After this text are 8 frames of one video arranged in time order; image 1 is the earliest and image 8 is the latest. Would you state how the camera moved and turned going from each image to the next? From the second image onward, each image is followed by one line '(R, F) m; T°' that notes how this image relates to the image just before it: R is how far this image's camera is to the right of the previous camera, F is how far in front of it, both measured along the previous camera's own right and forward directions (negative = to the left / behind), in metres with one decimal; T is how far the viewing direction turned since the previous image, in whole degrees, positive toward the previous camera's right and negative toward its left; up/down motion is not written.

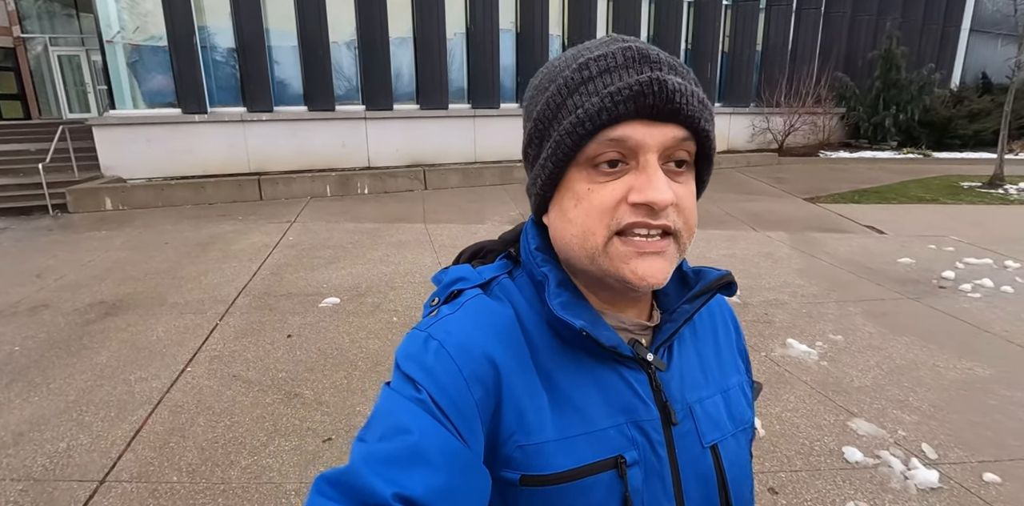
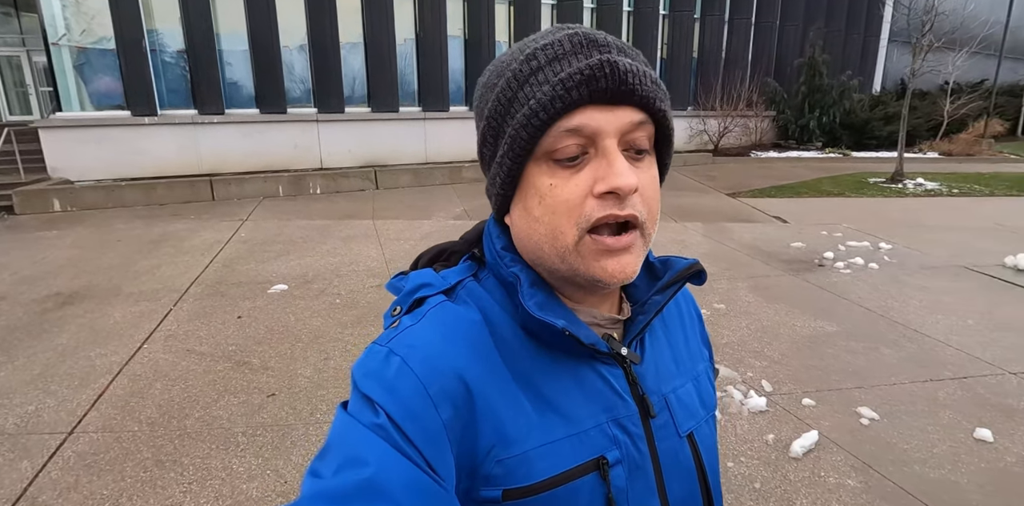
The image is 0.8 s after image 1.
(+0.3, -0.5) m; +4°
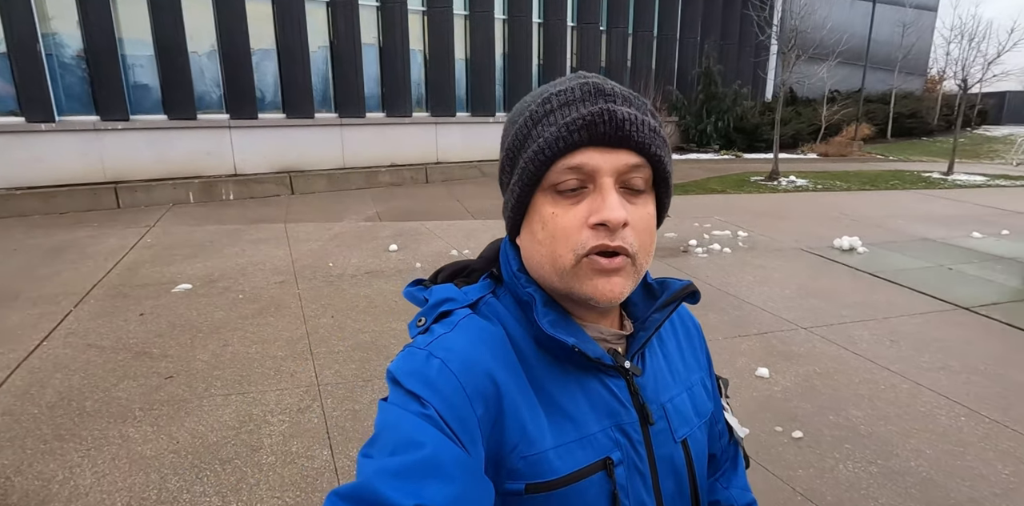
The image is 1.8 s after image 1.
(+0.4, -0.5) m; +7°
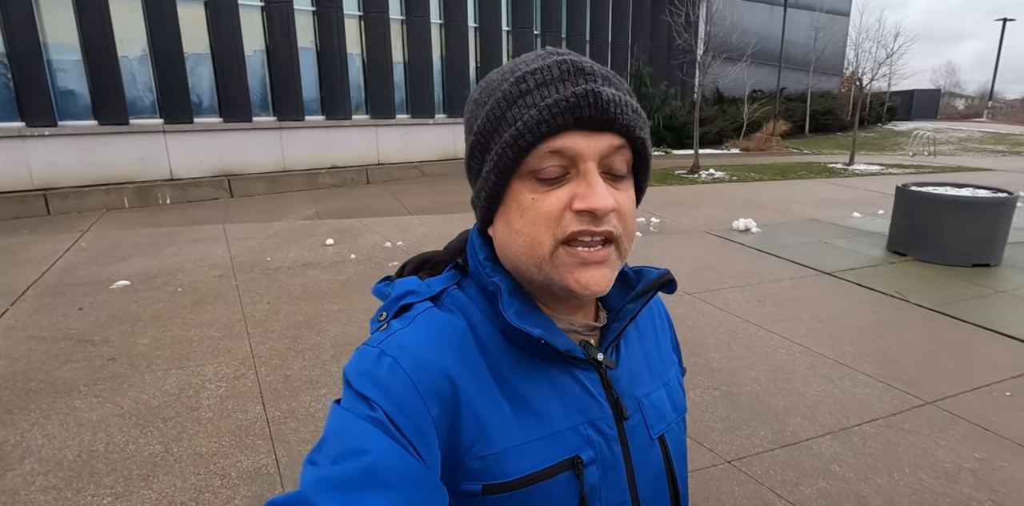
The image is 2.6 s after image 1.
(+0.3, -0.5) m; +5°
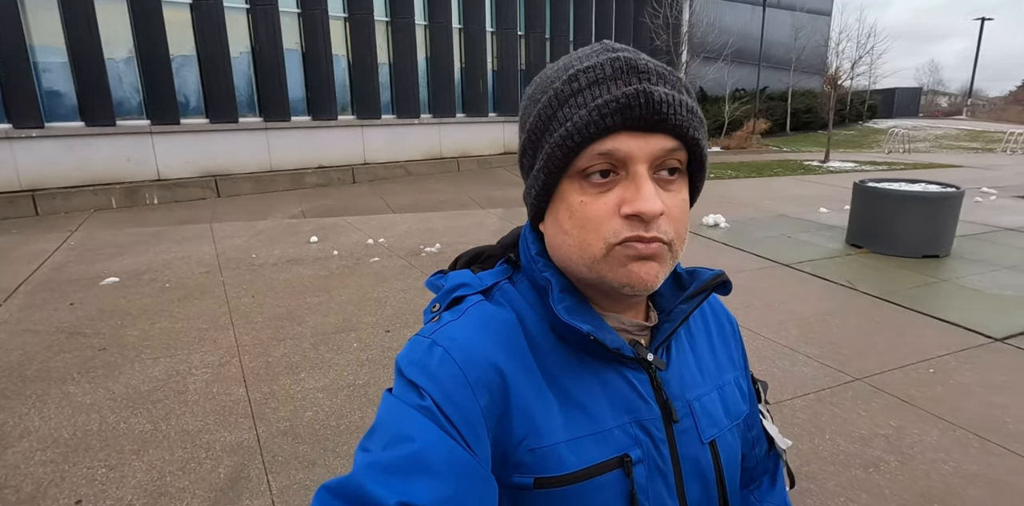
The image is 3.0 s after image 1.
(+0.2, -0.3) m; +1°
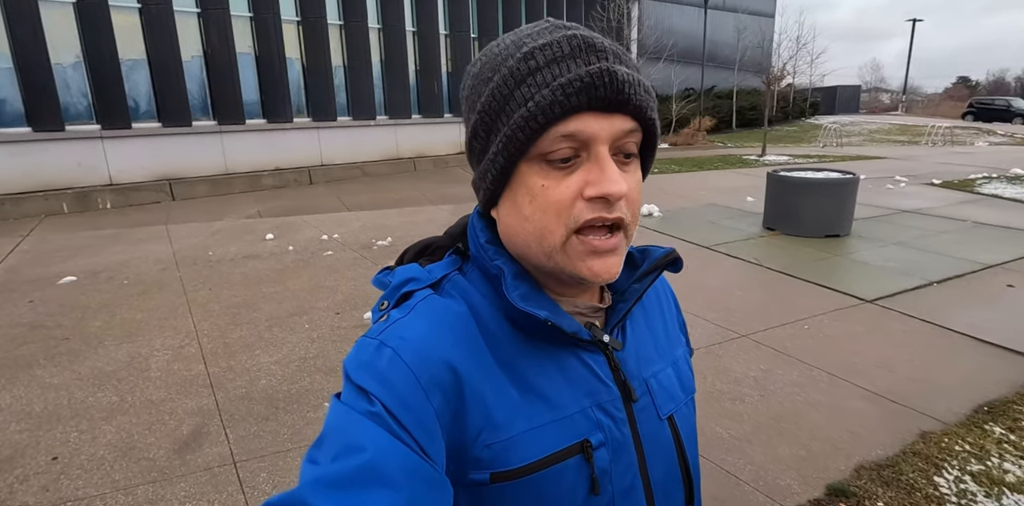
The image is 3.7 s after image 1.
(+0.2, -0.5) m; +4°
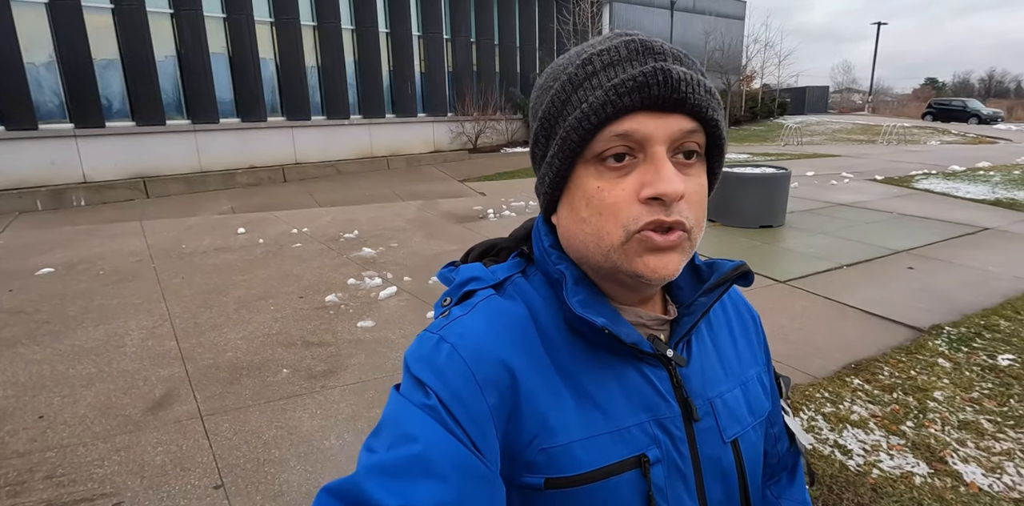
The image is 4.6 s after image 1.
(+0.3, -0.4) m; +2°
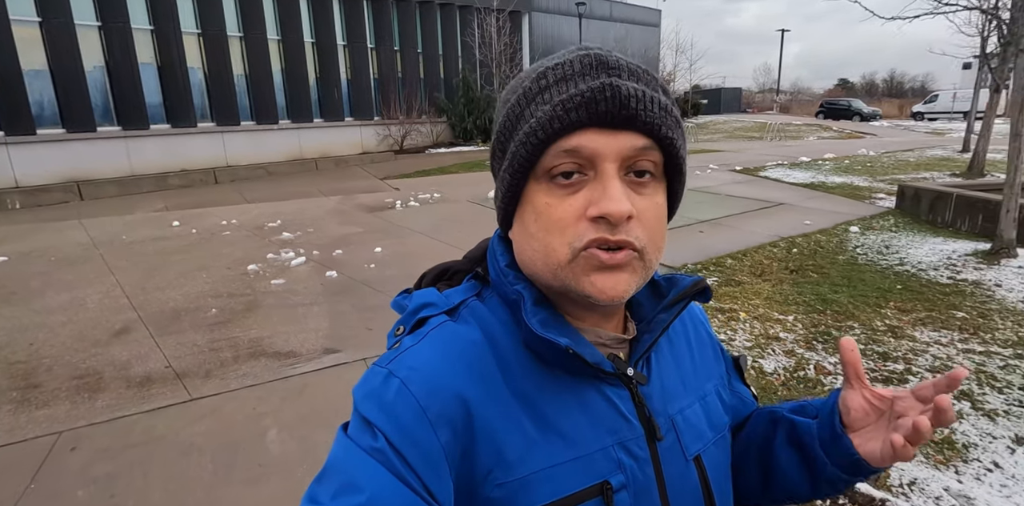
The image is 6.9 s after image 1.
(+0.8, -1.5) m; +5°
